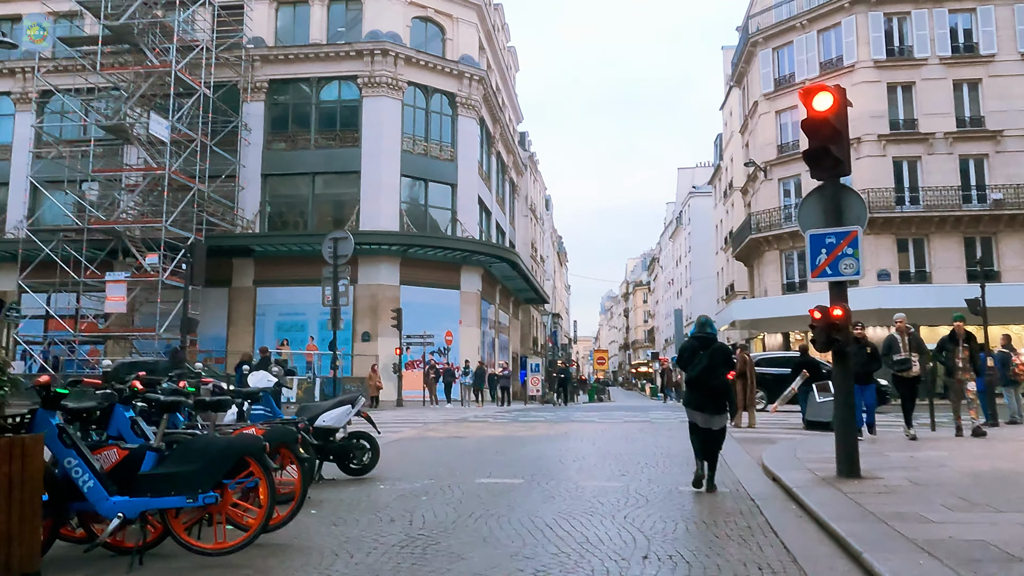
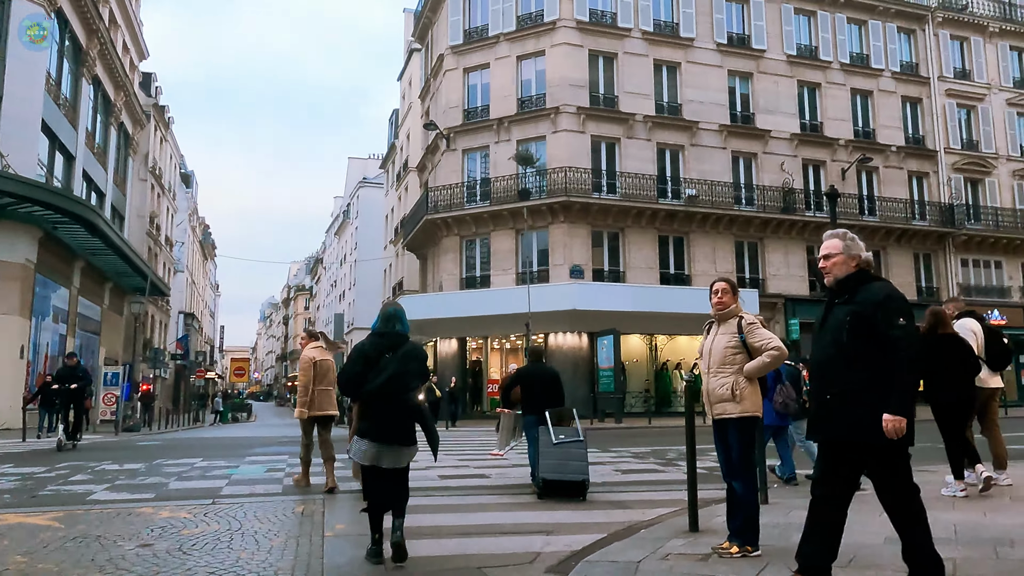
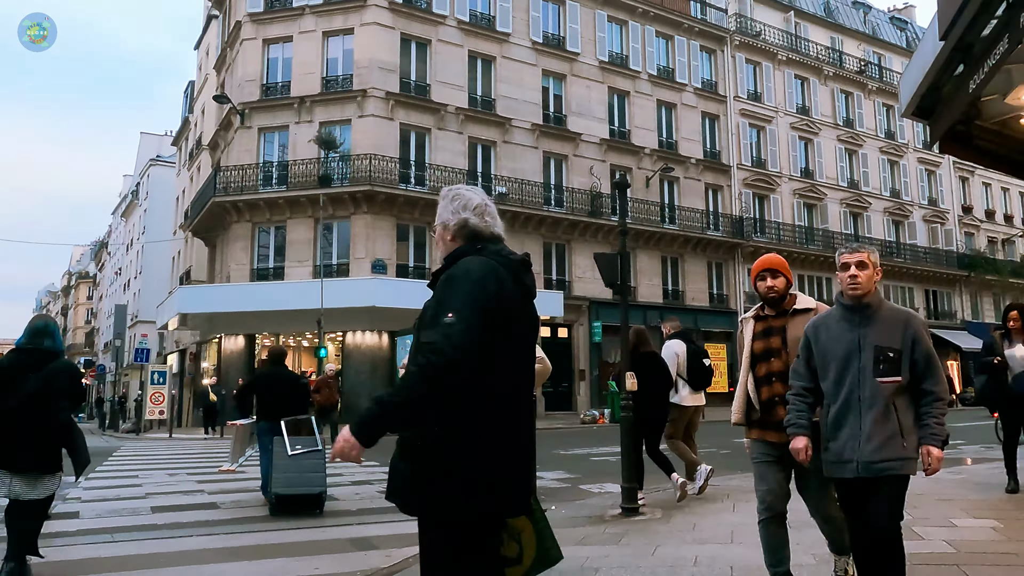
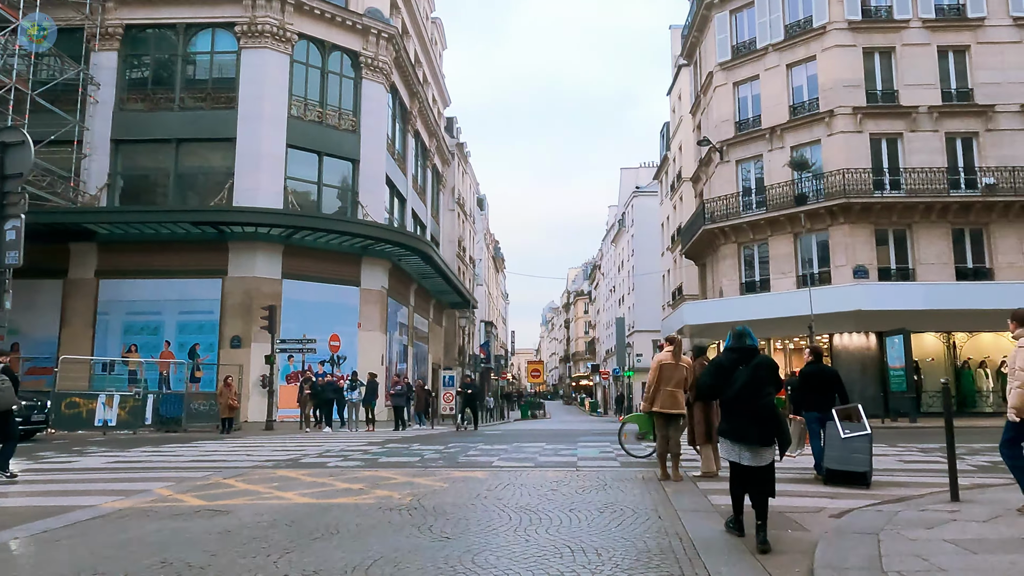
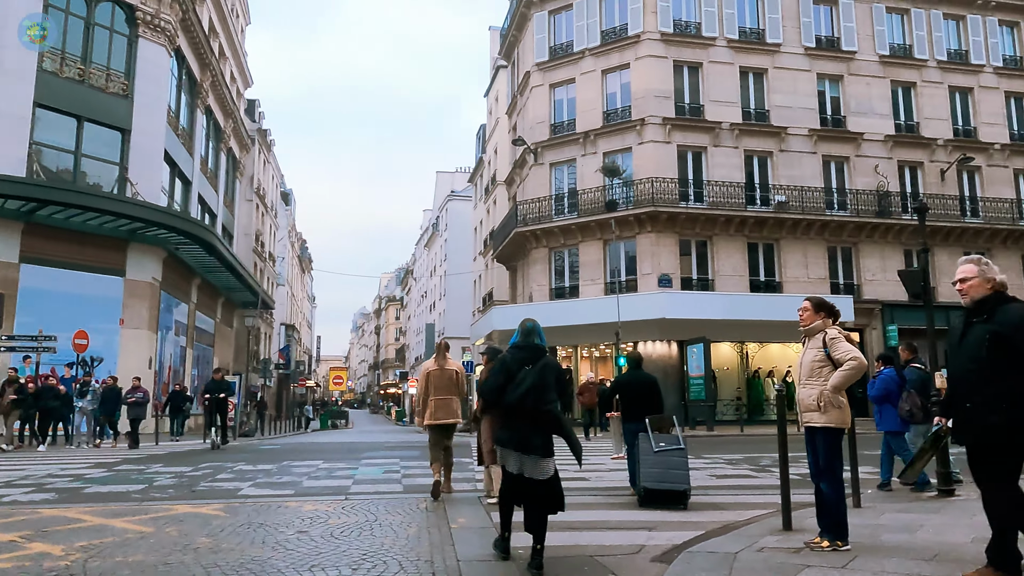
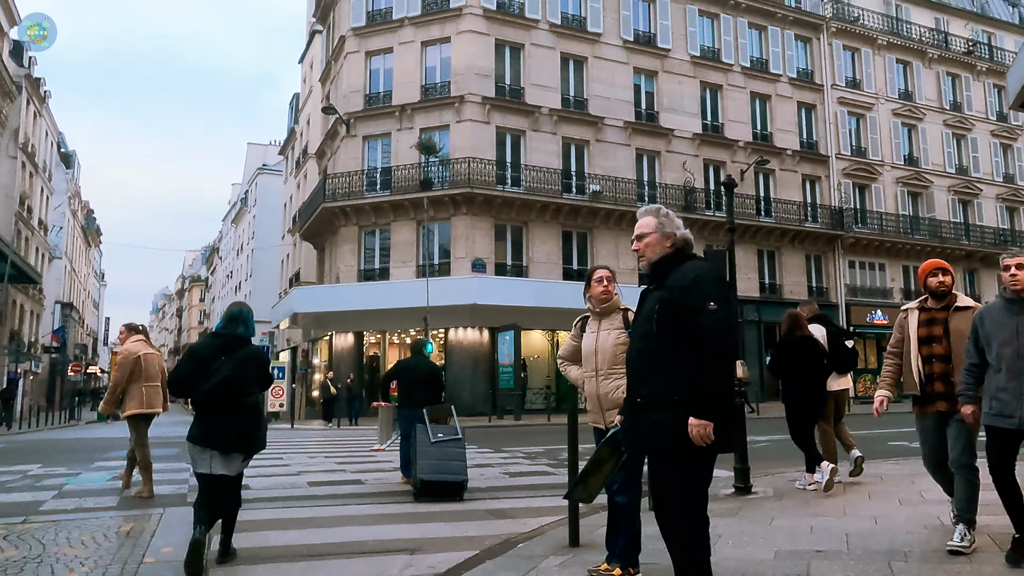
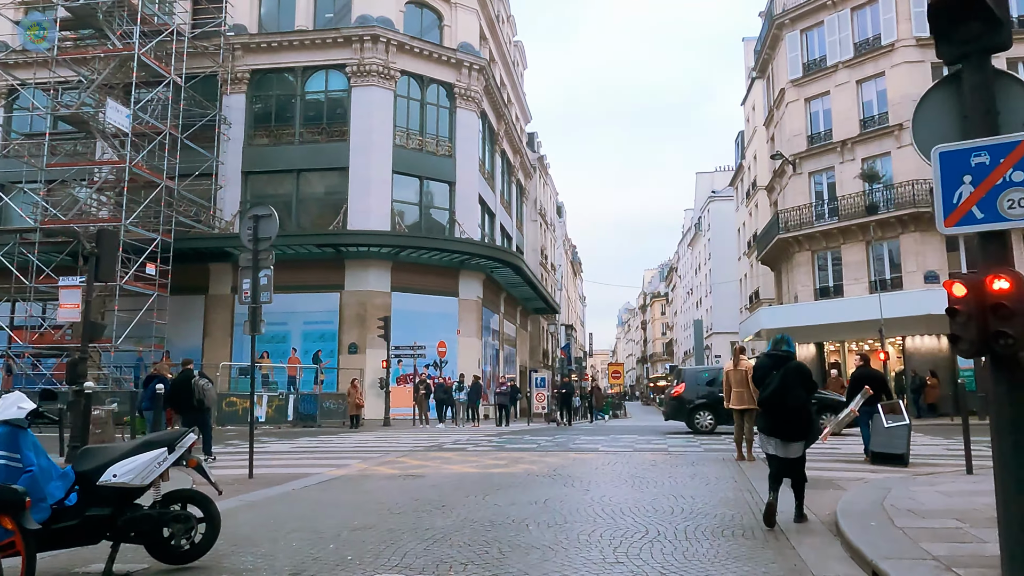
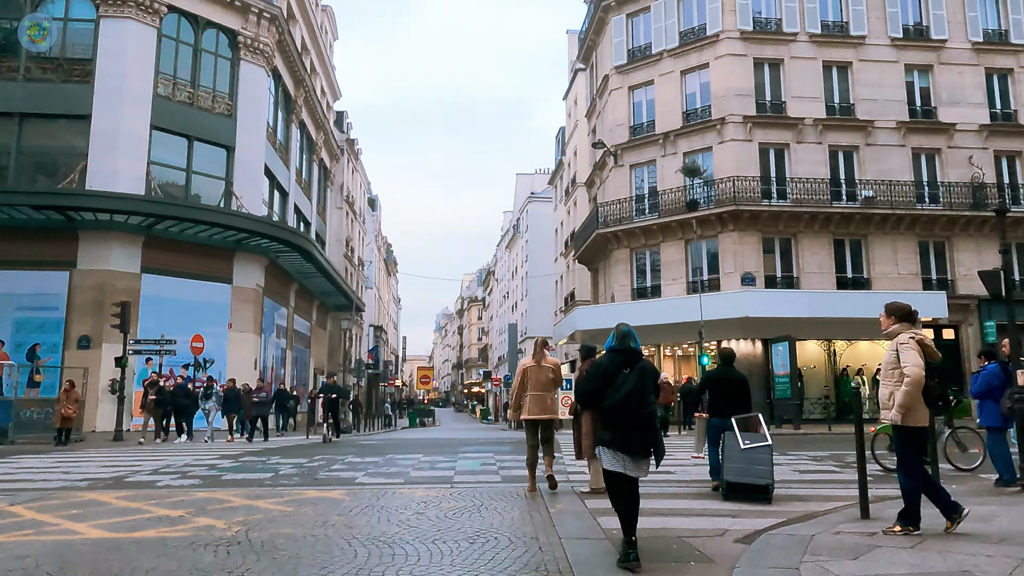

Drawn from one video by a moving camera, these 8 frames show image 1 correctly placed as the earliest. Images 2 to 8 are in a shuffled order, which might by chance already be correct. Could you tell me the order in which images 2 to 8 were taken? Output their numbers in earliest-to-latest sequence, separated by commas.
7, 4, 8, 5, 2, 6, 3
